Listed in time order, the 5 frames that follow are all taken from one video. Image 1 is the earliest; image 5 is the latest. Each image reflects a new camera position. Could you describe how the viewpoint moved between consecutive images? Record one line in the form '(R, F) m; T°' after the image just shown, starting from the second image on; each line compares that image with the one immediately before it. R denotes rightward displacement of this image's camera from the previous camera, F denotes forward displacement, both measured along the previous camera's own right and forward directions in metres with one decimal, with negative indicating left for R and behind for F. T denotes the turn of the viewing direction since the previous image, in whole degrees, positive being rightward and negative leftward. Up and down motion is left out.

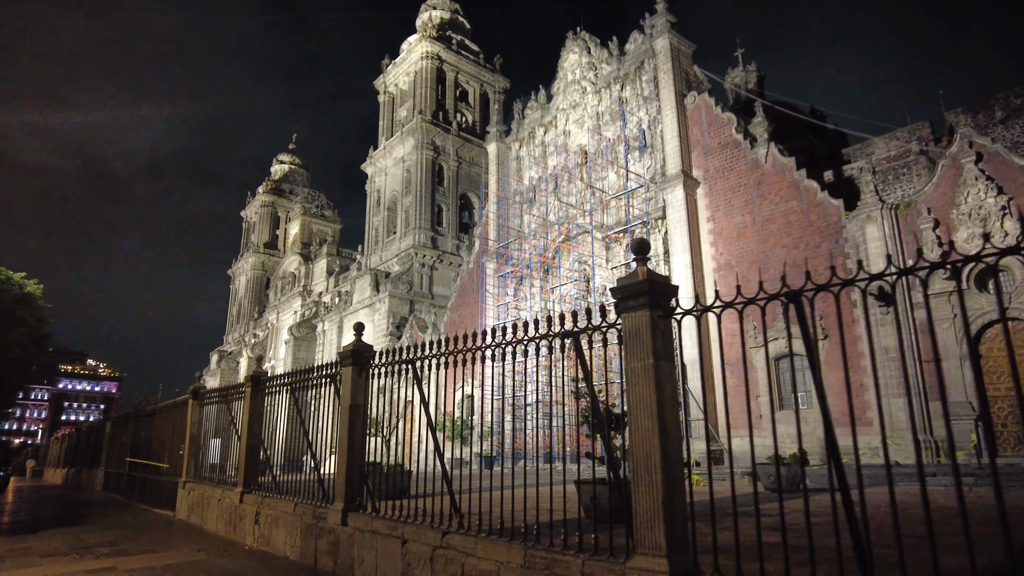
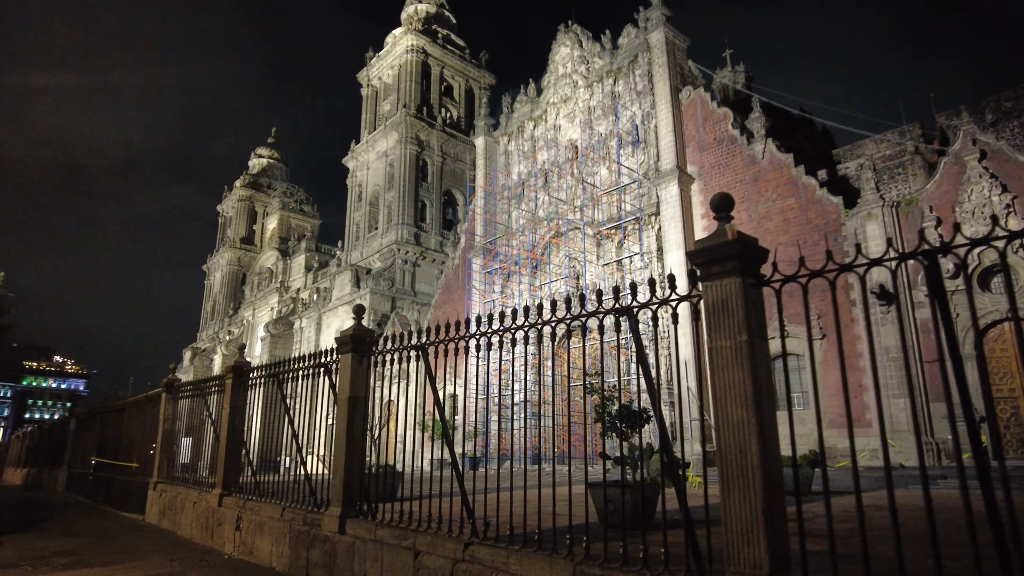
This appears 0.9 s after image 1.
(-0.3, +0.5) m; +2°
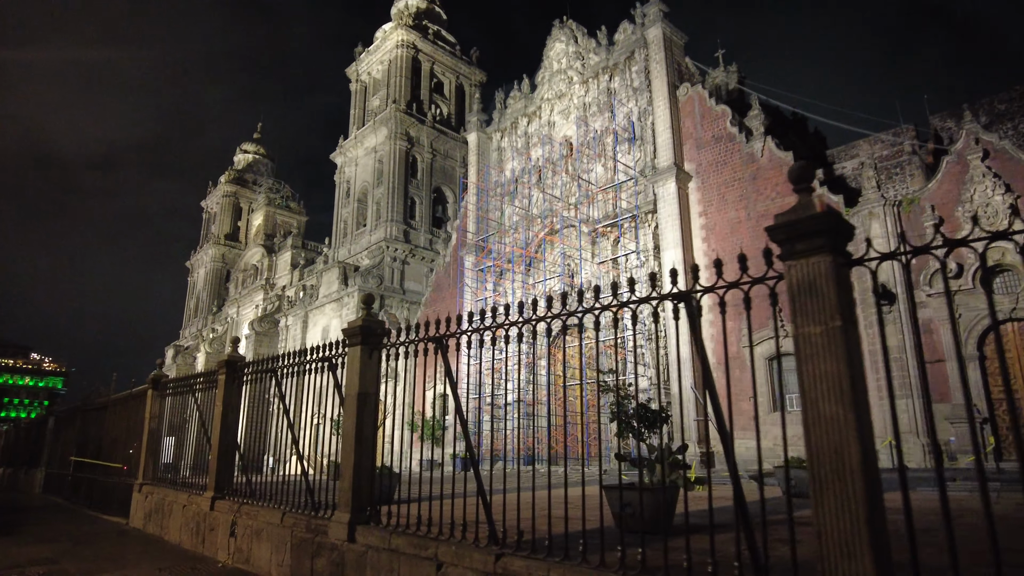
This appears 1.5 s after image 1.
(-0.2, +0.3) m; +1°
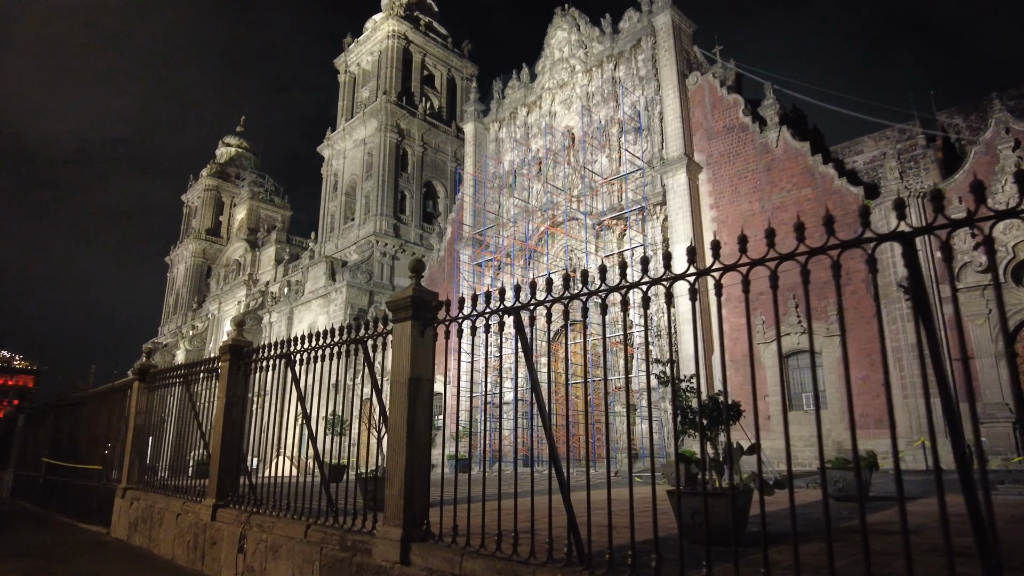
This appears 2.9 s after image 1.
(-0.5, +0.7) m; +2°
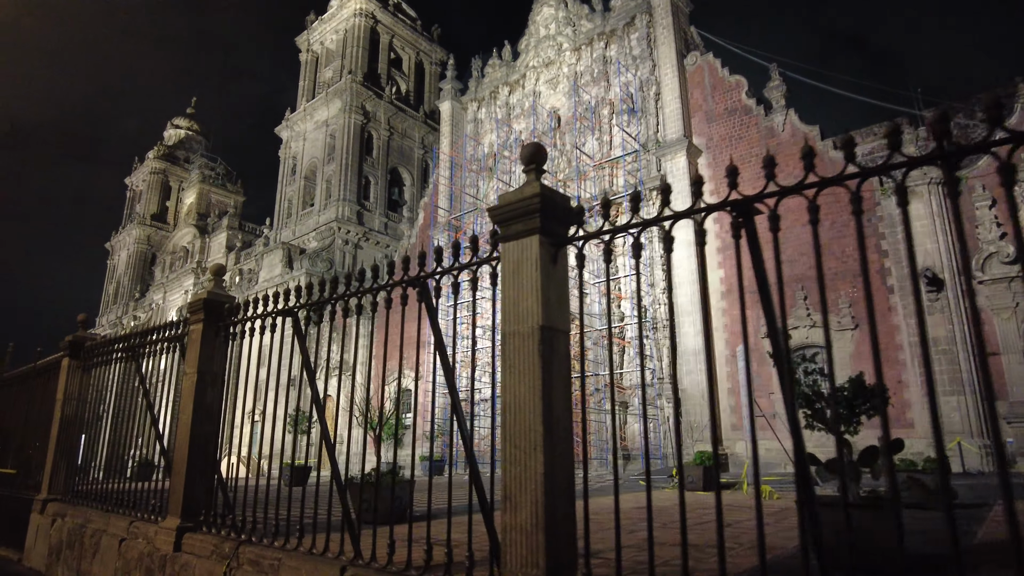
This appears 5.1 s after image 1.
(-0.7, +1.2) m; +4°
